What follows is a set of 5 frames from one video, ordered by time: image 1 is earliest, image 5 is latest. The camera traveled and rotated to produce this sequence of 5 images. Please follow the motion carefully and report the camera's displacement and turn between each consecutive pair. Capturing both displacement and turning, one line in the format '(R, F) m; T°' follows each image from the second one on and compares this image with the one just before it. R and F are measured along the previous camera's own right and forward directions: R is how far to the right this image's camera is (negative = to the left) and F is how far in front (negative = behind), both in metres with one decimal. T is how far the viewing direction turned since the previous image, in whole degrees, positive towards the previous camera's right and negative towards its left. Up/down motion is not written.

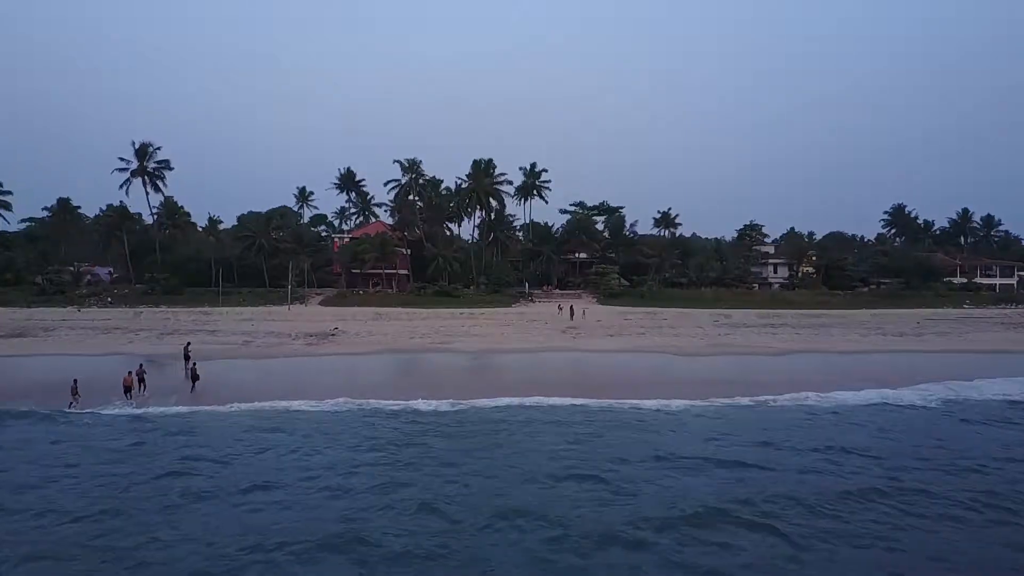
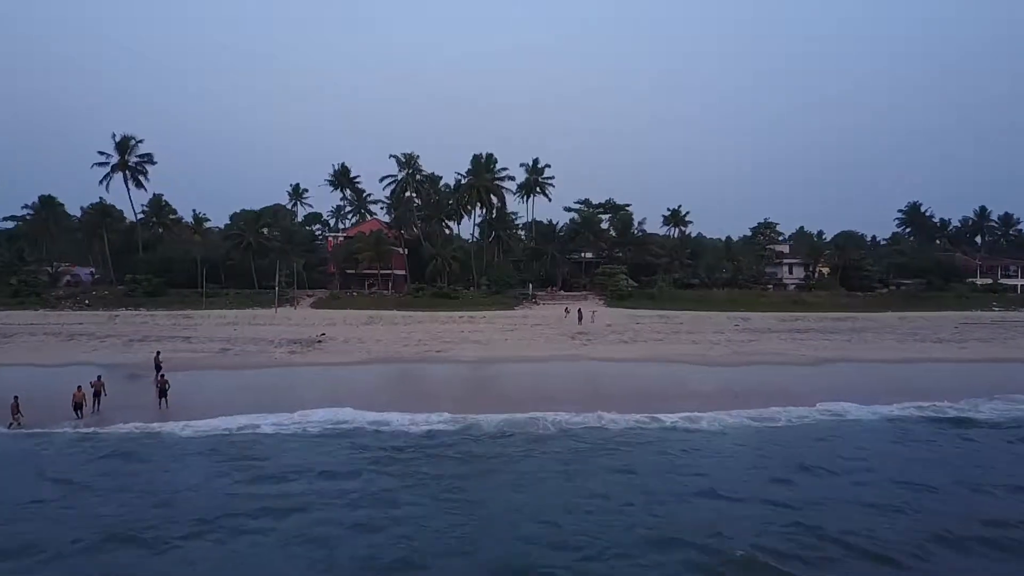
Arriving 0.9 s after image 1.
(-0.2, +2.6) m; 0°
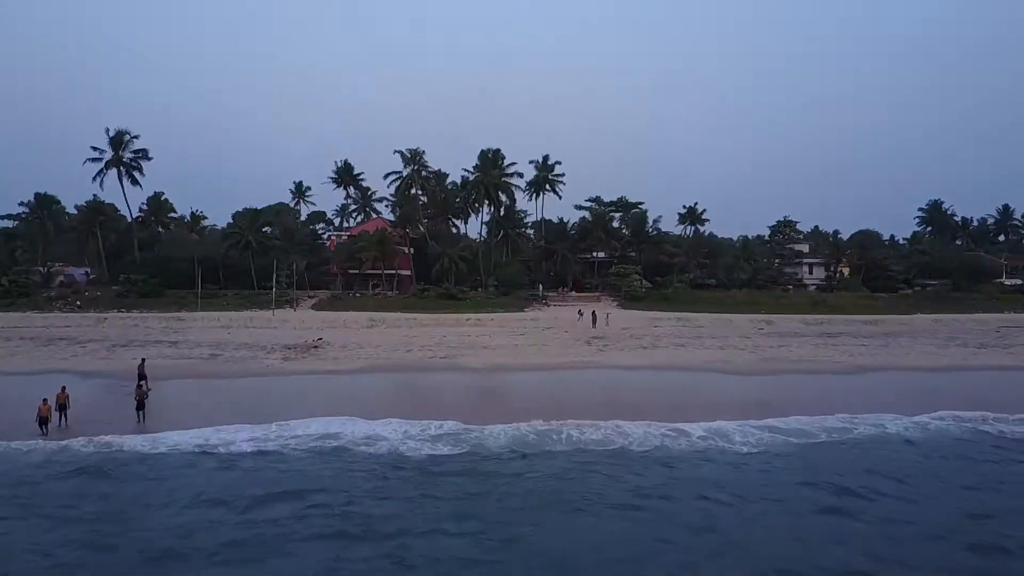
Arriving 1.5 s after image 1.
(-0.1, +1.9) m; -1°
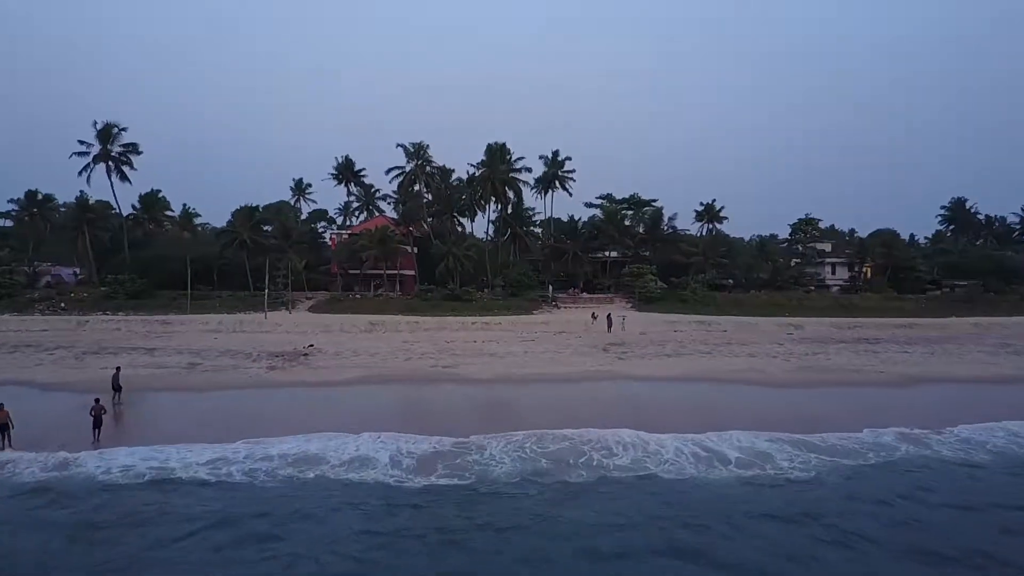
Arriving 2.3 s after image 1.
(-0.1, +2.2) m; 0°
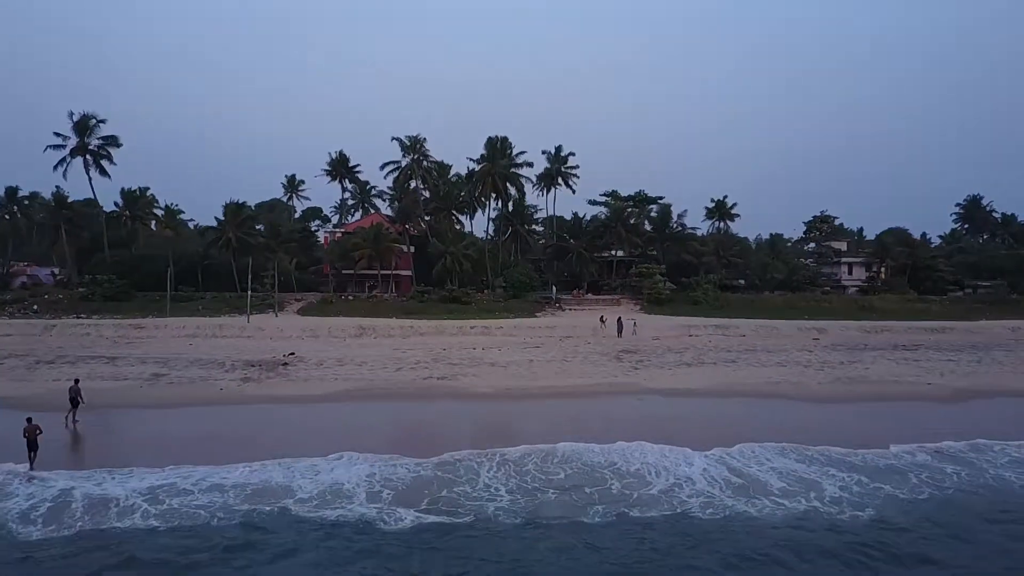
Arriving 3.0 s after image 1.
(-0.1, +2.2) m; 0°
